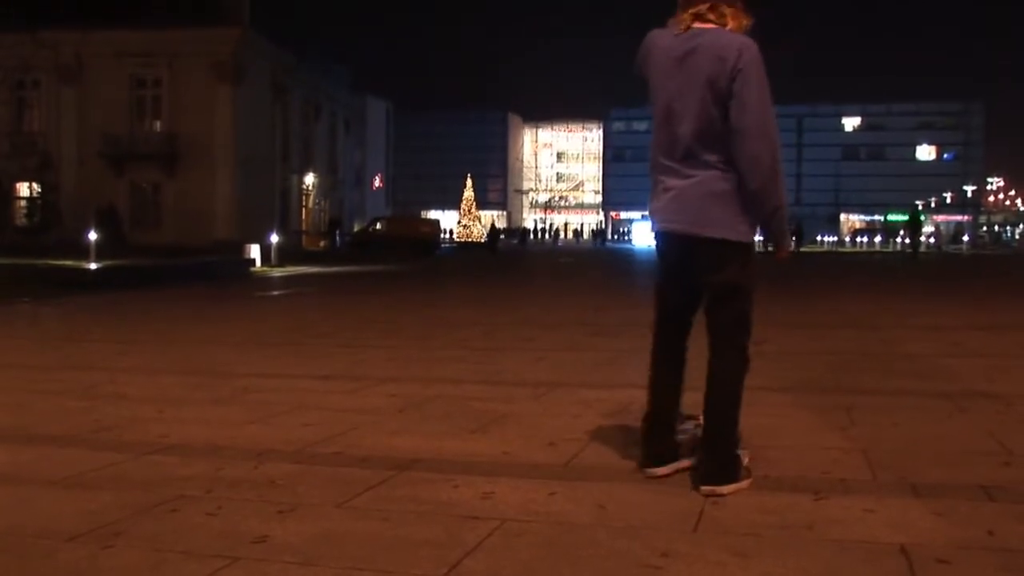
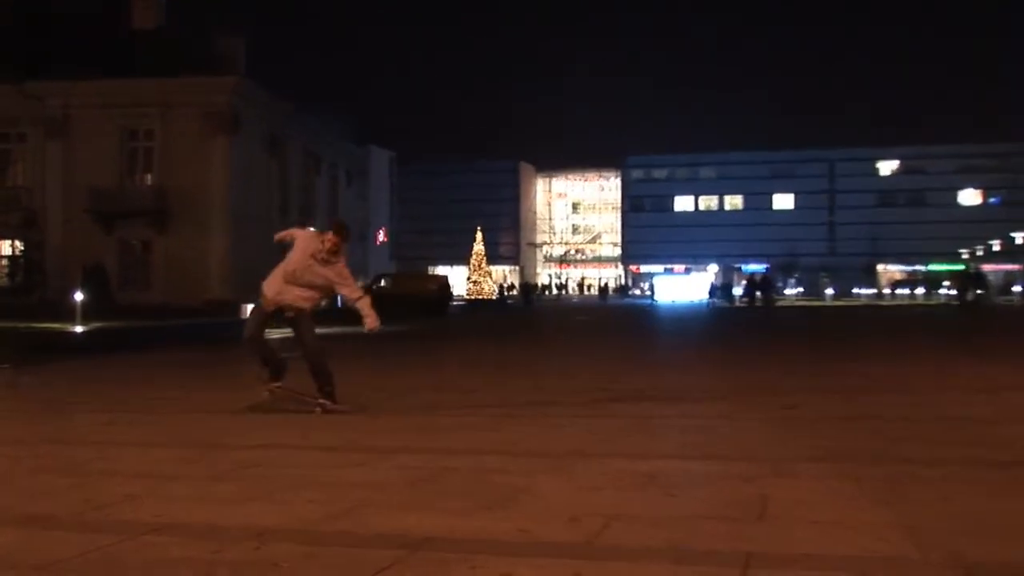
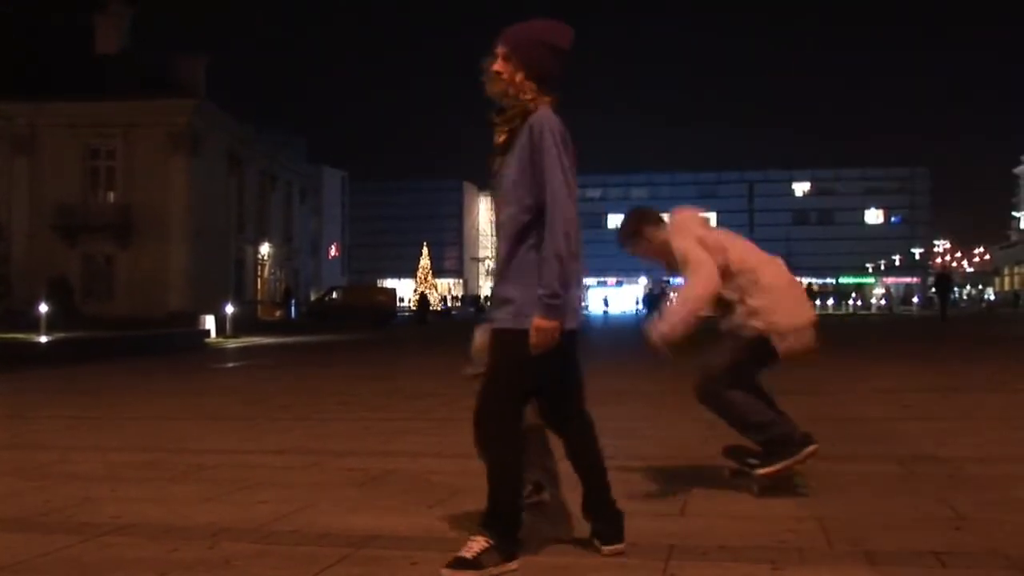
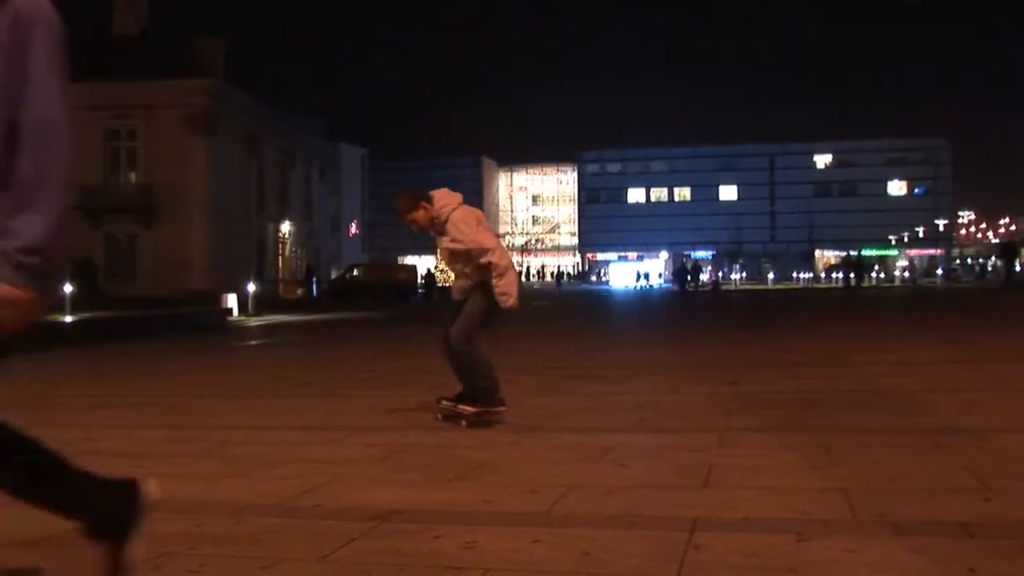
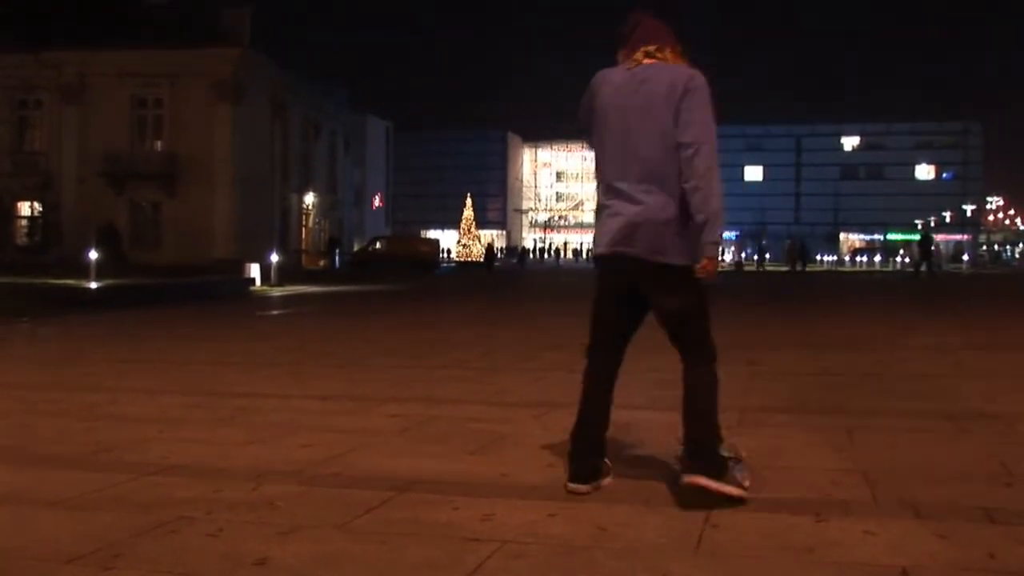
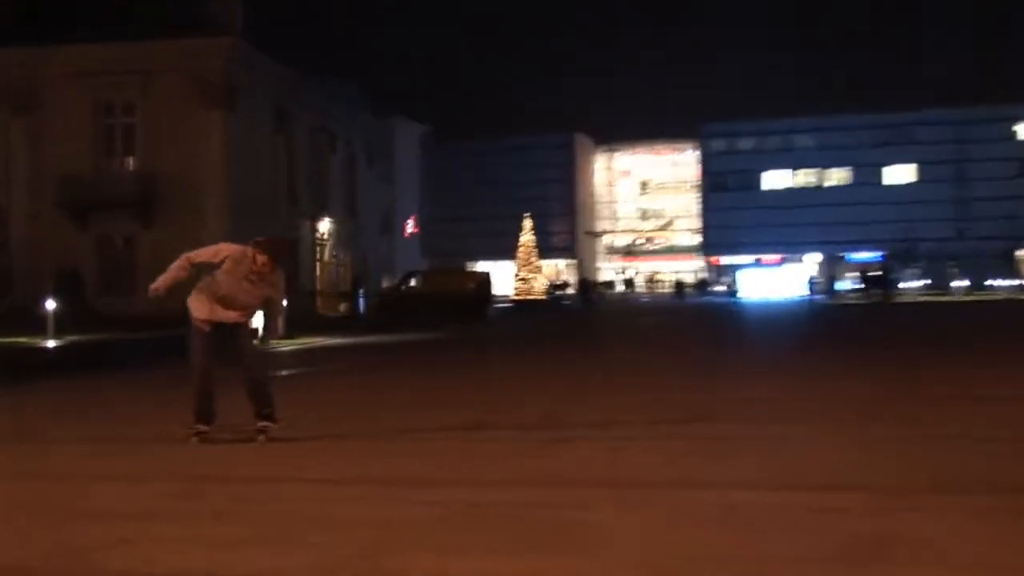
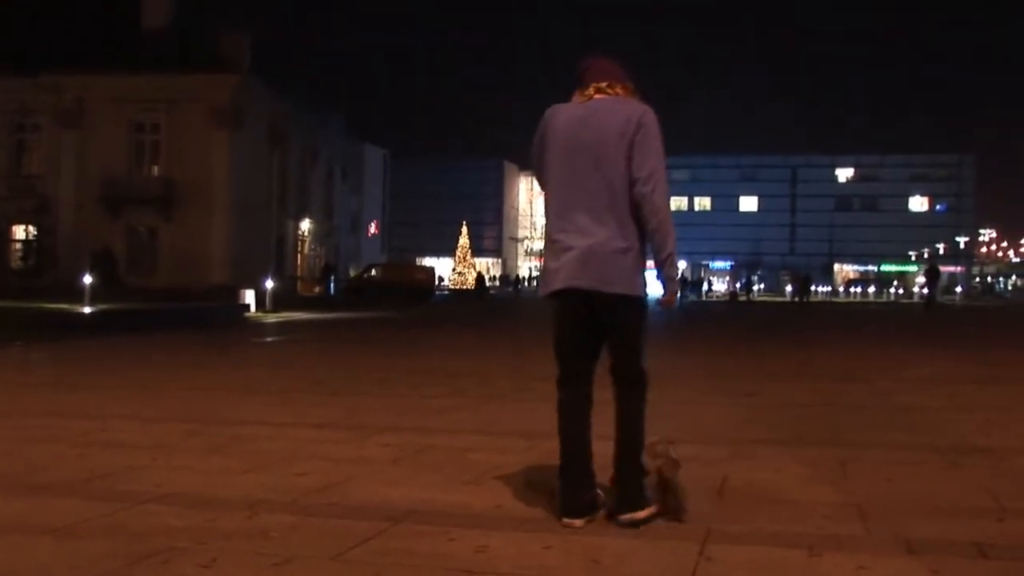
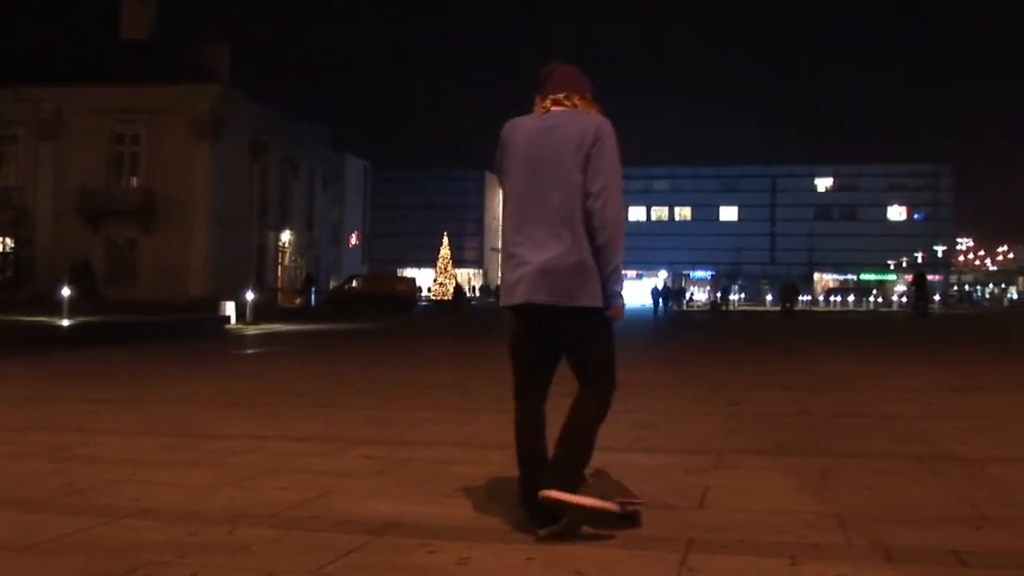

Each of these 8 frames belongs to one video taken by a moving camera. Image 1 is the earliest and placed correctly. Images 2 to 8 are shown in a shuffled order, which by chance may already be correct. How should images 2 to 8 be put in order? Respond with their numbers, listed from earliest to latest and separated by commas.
5, 7, 8, 3, 4, 2, 6
